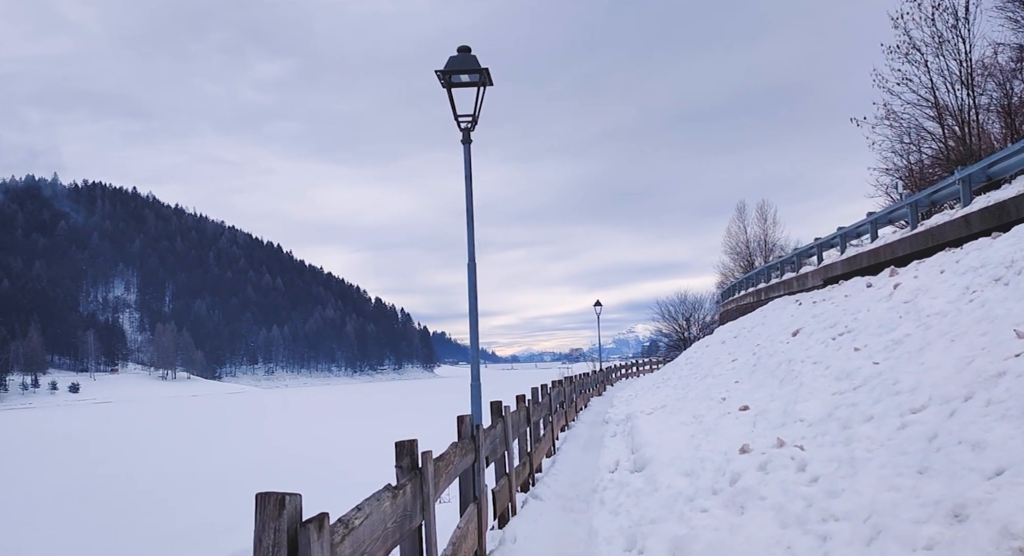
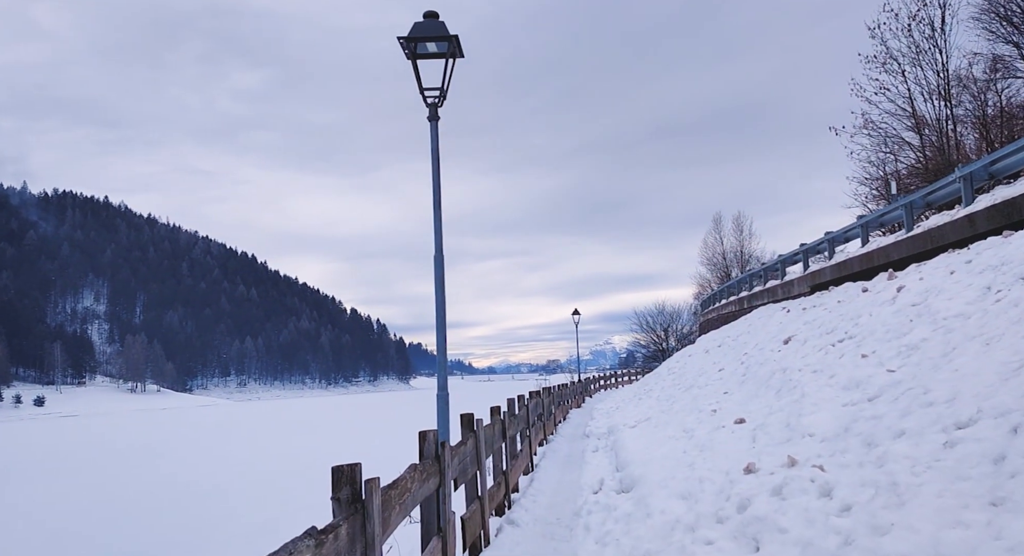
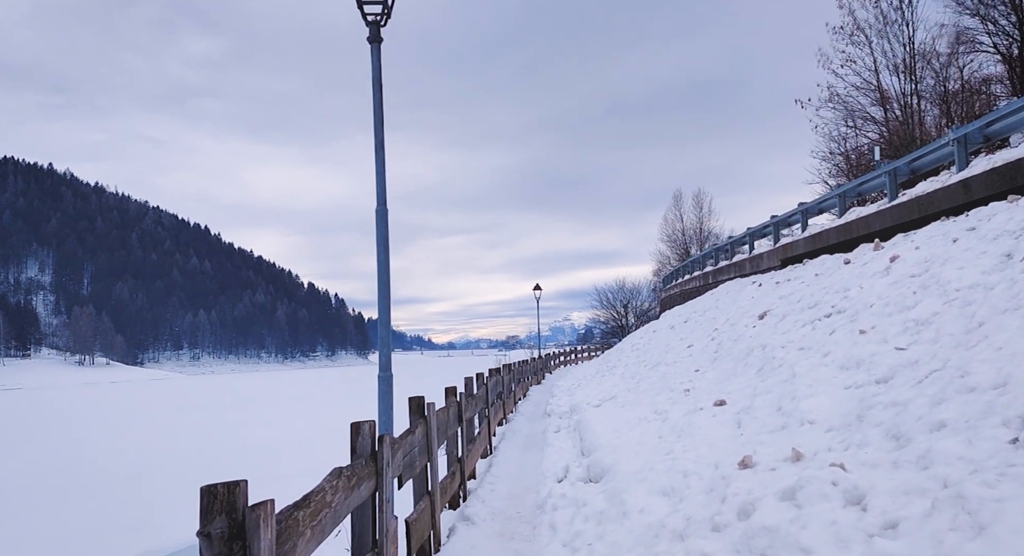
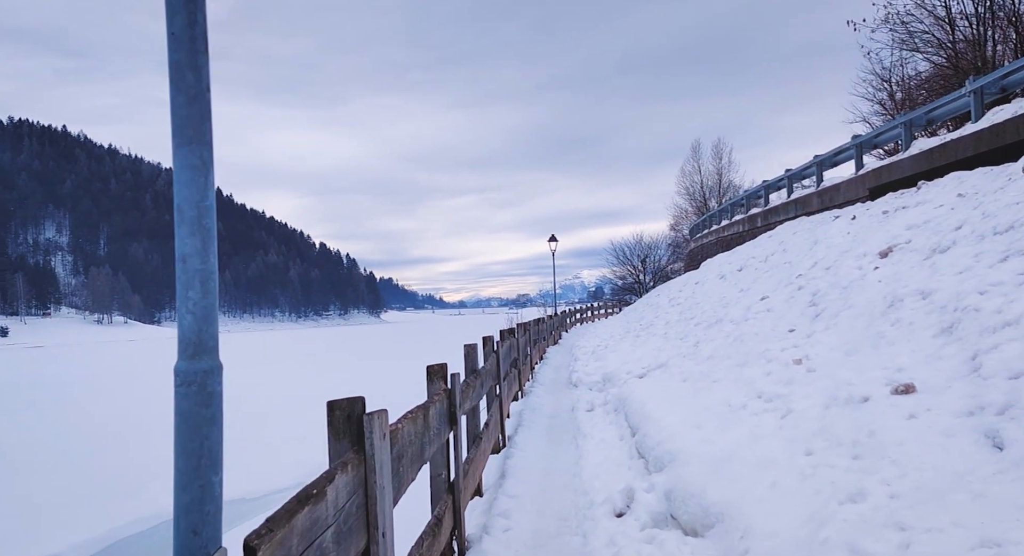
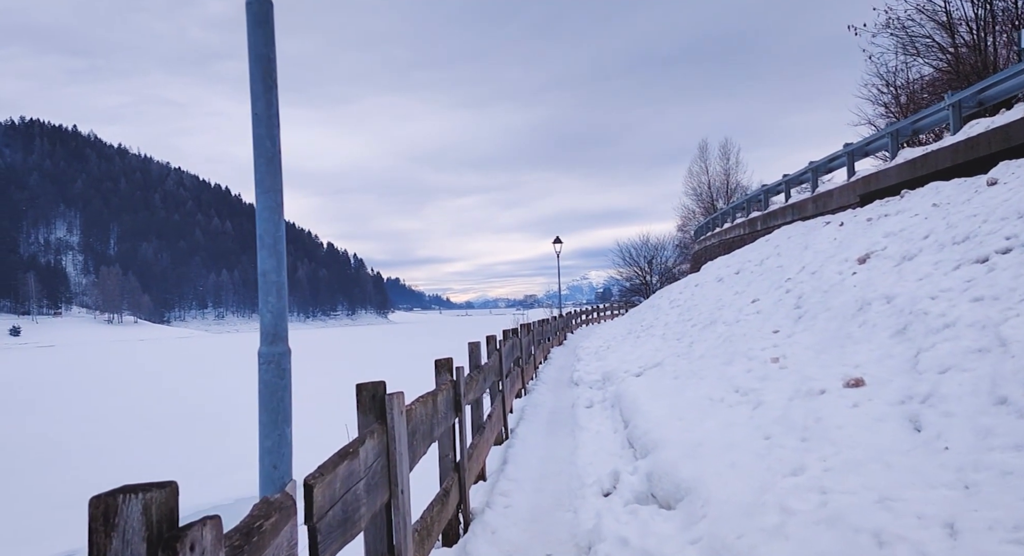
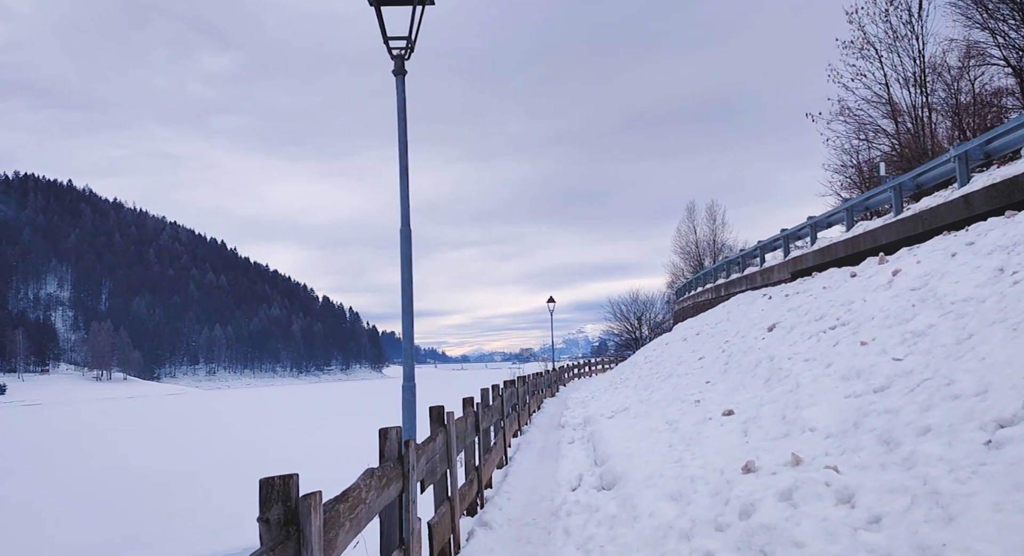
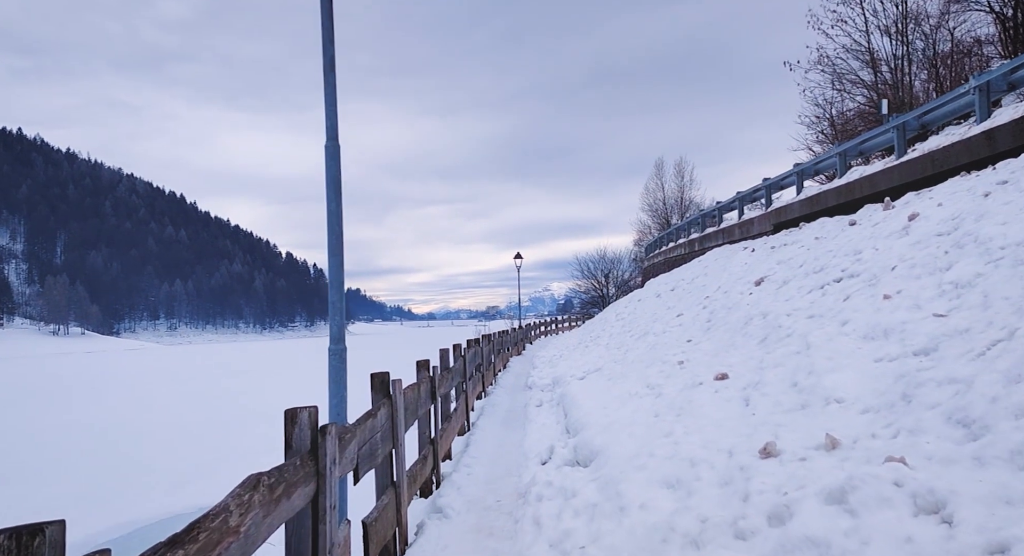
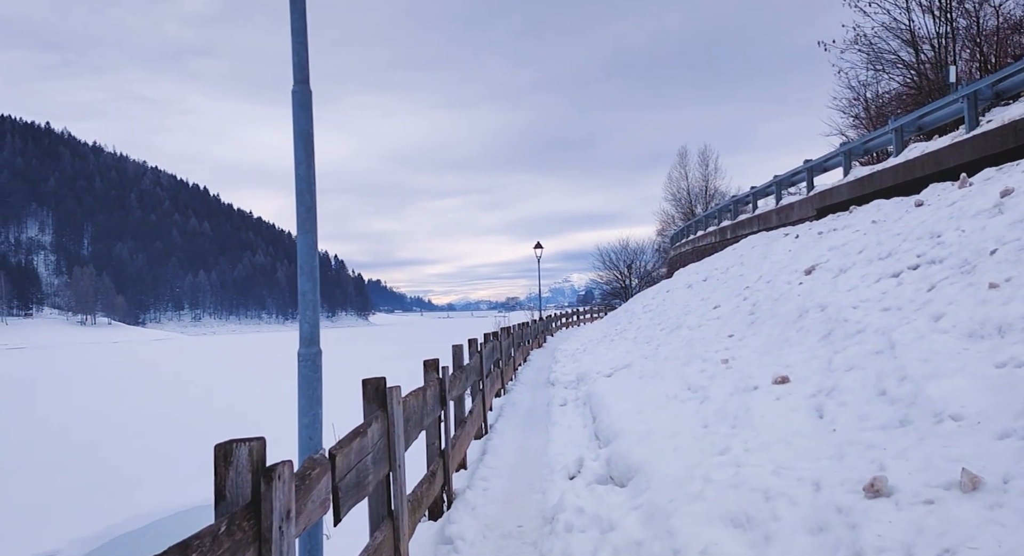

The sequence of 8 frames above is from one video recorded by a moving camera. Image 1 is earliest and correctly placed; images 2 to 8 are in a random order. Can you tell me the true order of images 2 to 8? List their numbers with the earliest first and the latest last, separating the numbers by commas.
2, 6, 3, 7, 8, 5, 4
